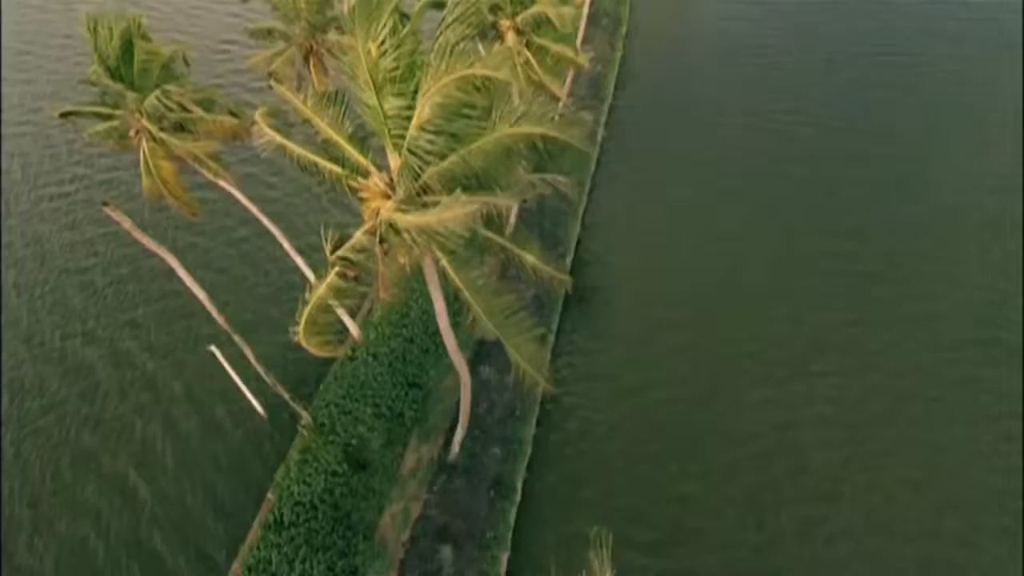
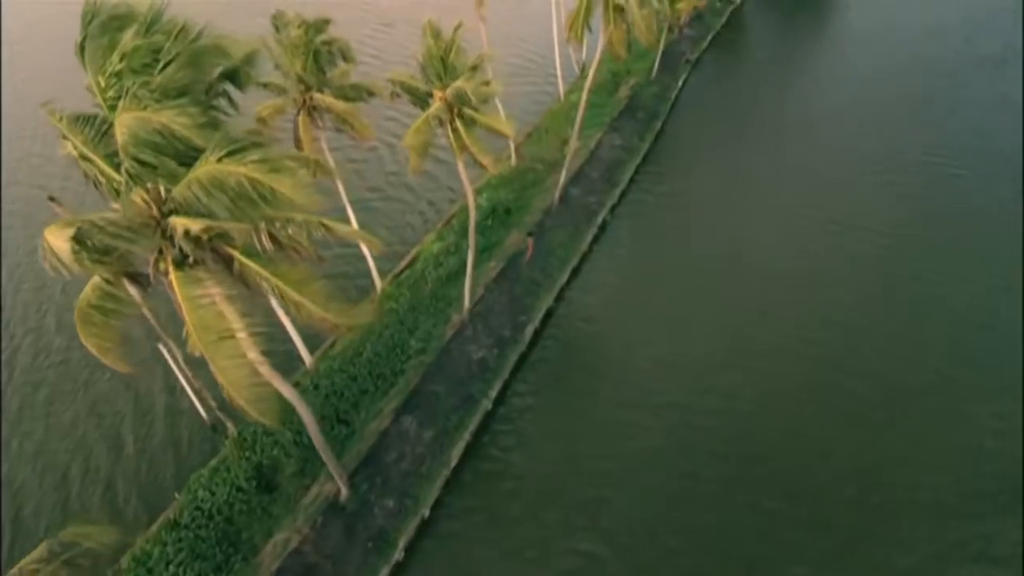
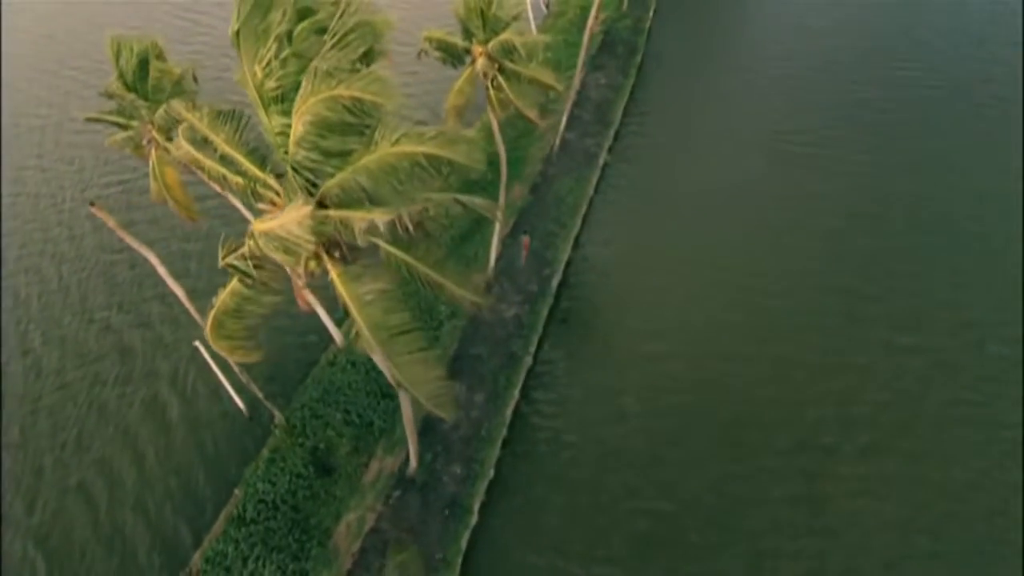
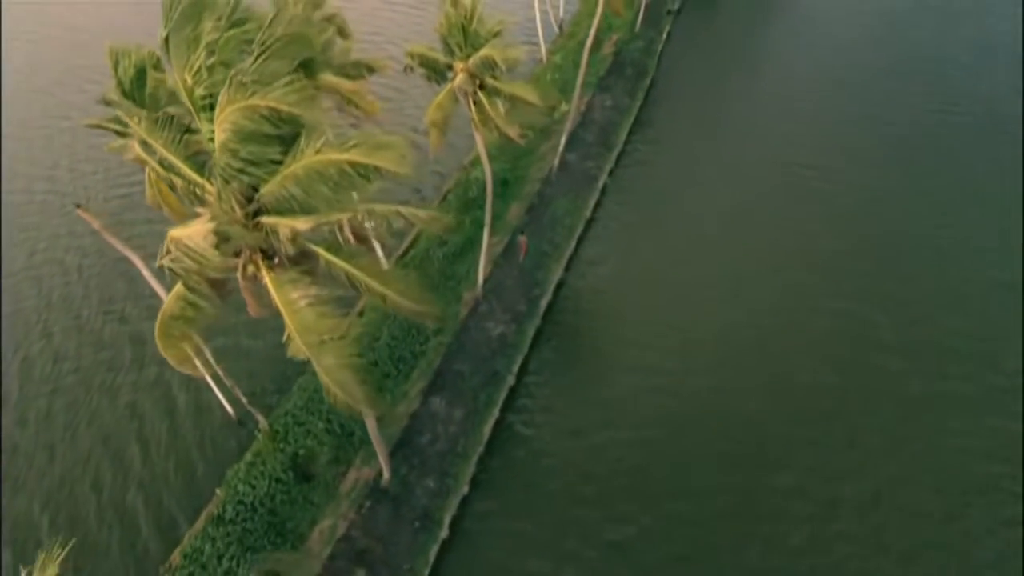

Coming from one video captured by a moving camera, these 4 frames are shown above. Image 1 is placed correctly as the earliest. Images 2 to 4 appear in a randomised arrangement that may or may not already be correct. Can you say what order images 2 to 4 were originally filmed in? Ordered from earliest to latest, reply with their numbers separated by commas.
3, 4, 2
